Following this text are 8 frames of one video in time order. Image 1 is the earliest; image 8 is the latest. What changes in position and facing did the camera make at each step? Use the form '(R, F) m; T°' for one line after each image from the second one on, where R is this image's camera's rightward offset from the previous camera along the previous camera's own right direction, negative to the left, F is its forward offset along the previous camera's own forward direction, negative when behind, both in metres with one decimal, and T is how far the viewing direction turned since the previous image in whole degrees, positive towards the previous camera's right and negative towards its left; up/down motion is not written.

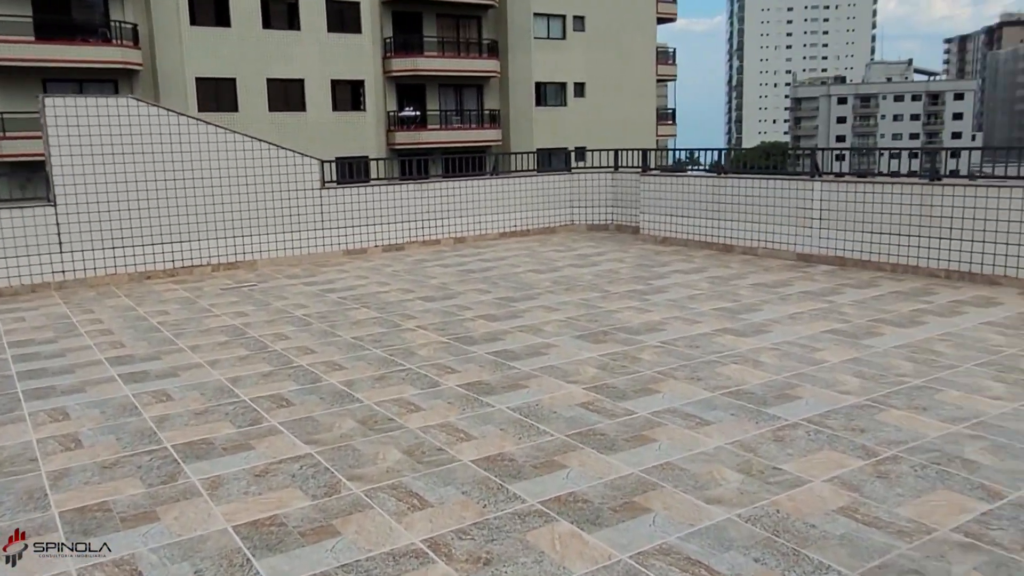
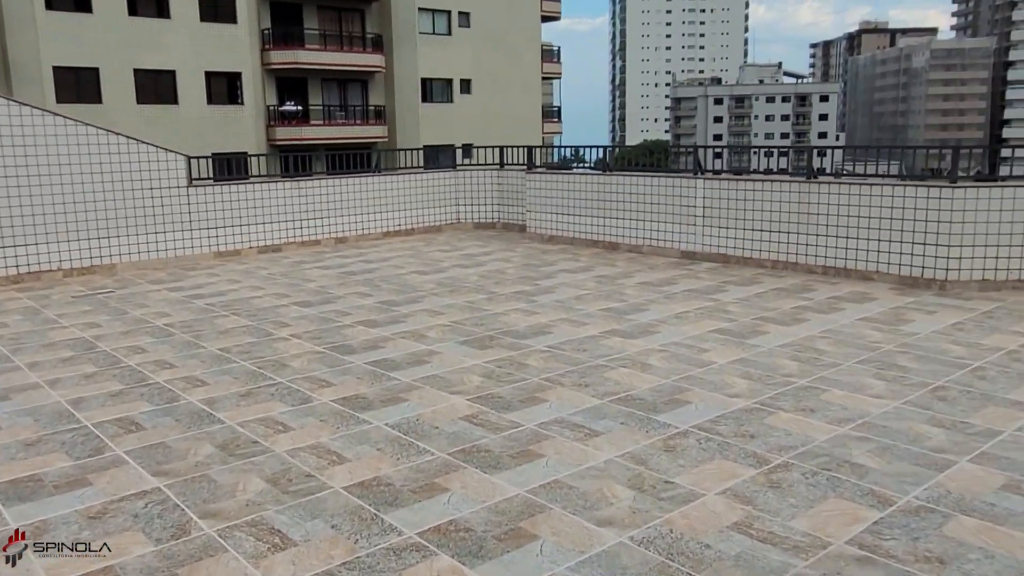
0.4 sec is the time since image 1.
(+0.1, +0.2) m; +7°
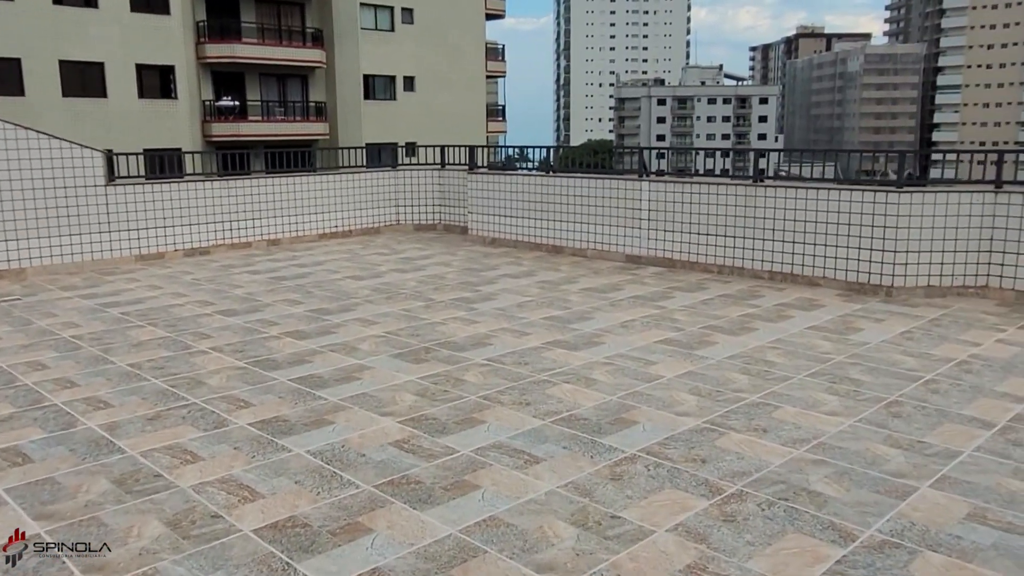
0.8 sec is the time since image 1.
(0.0, +0.3) m; +4°
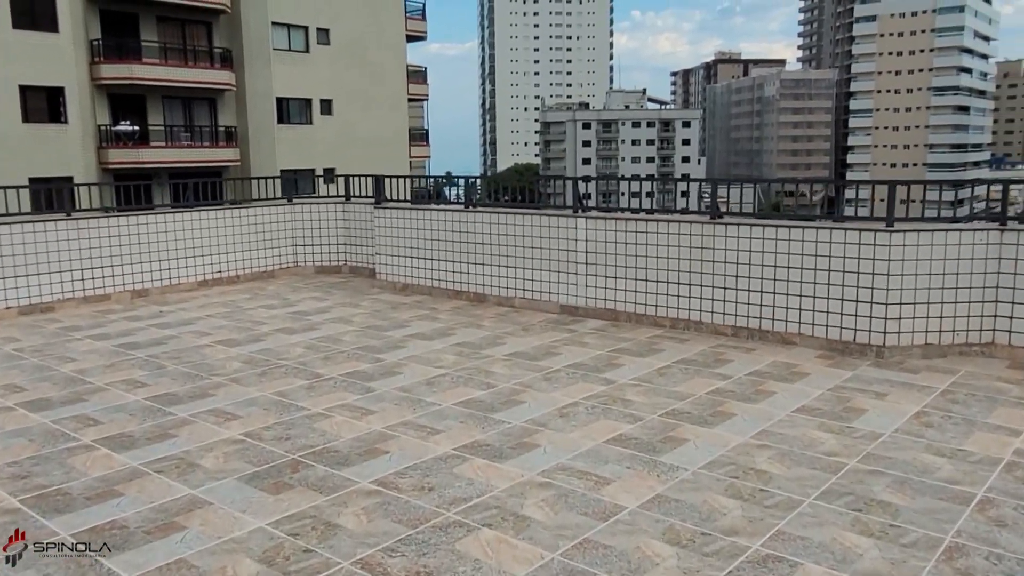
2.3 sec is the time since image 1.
(+0.1, +1.3) m; +5°
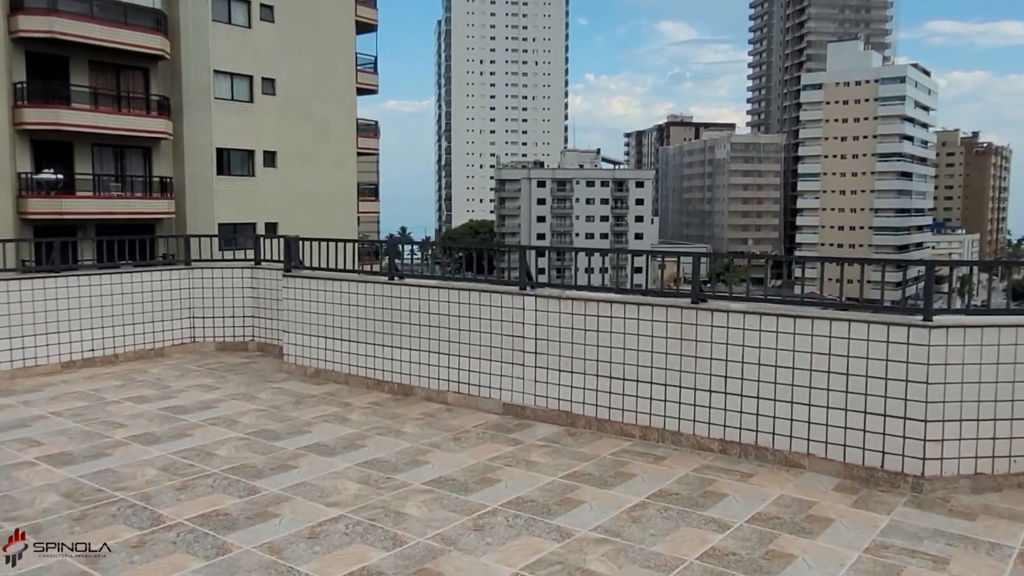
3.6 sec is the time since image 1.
(+0.1, +1.3) m; +3°
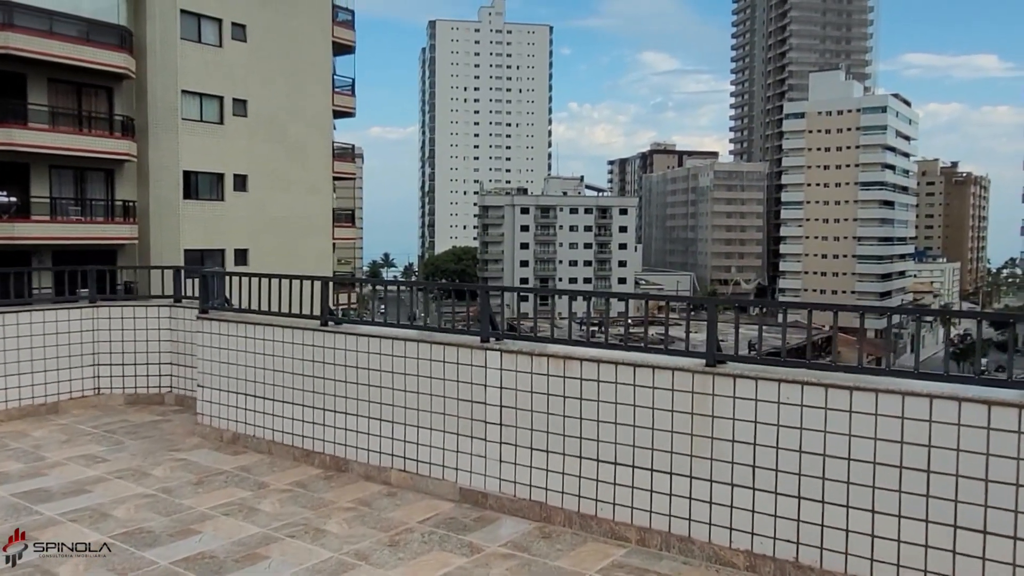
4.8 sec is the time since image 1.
(+0.1, +1.2) m; +1°
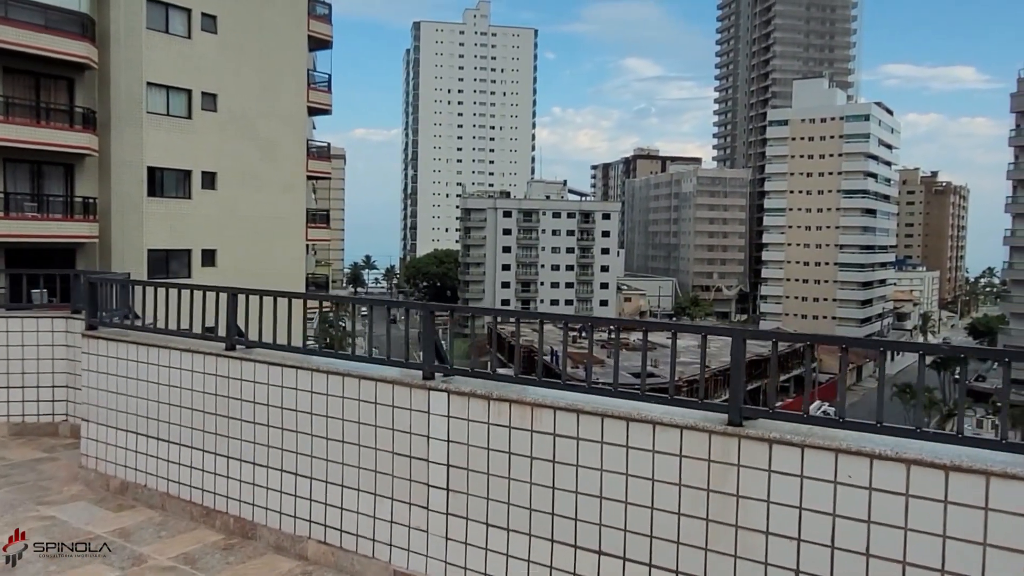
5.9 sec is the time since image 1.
(+0.1, +1.0) m; +1°
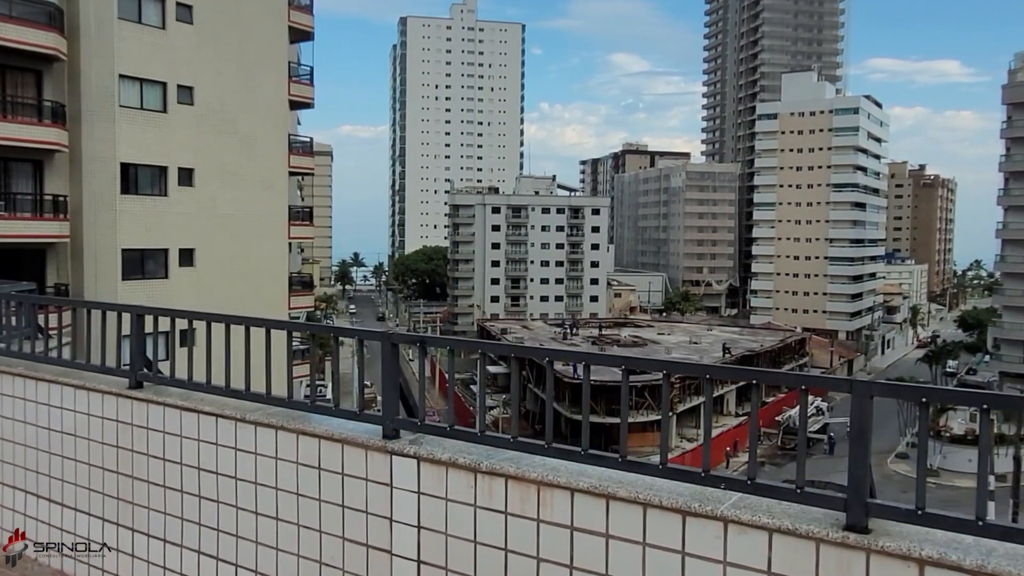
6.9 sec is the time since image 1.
(0.0, +0.9) m; +1°
